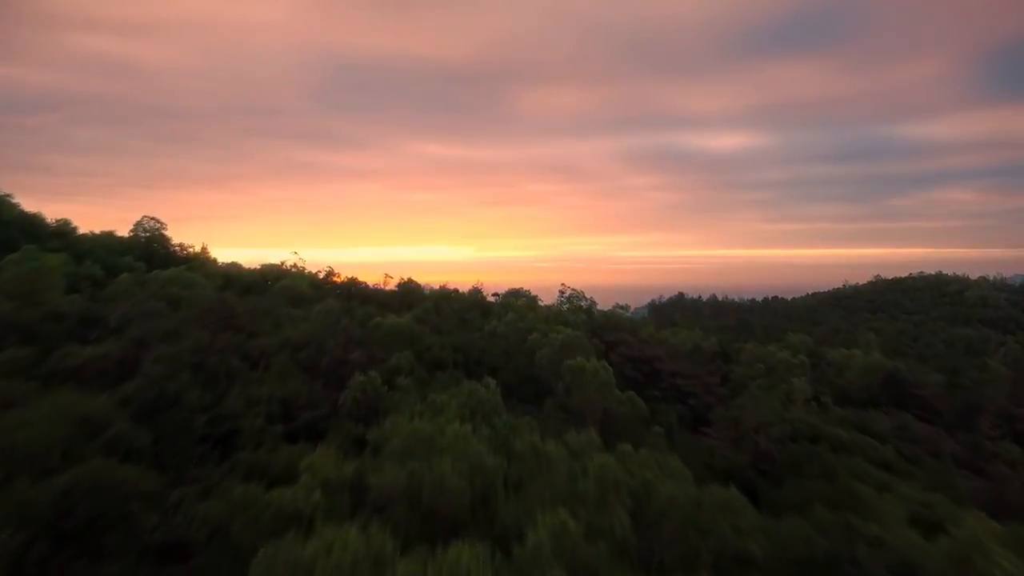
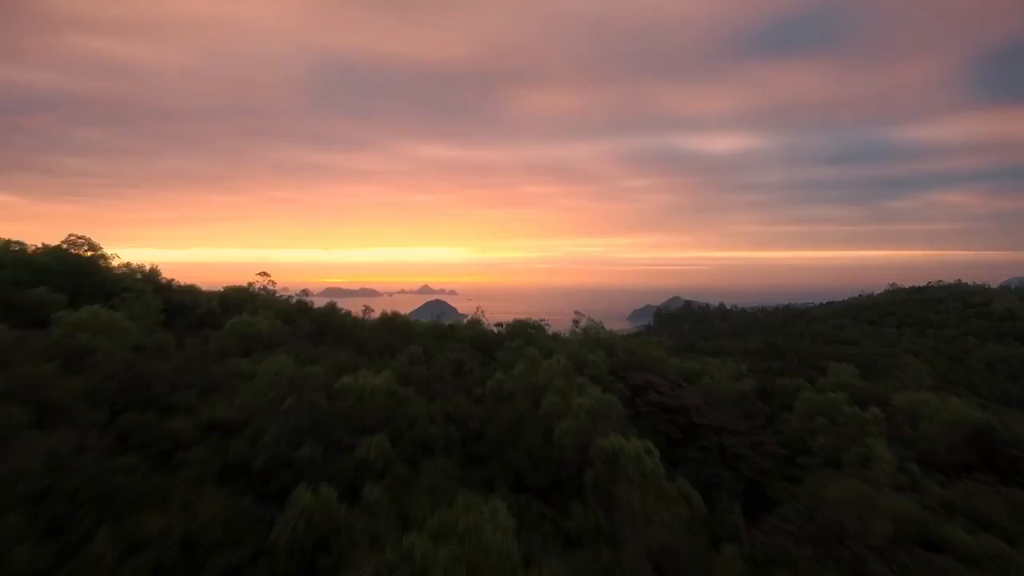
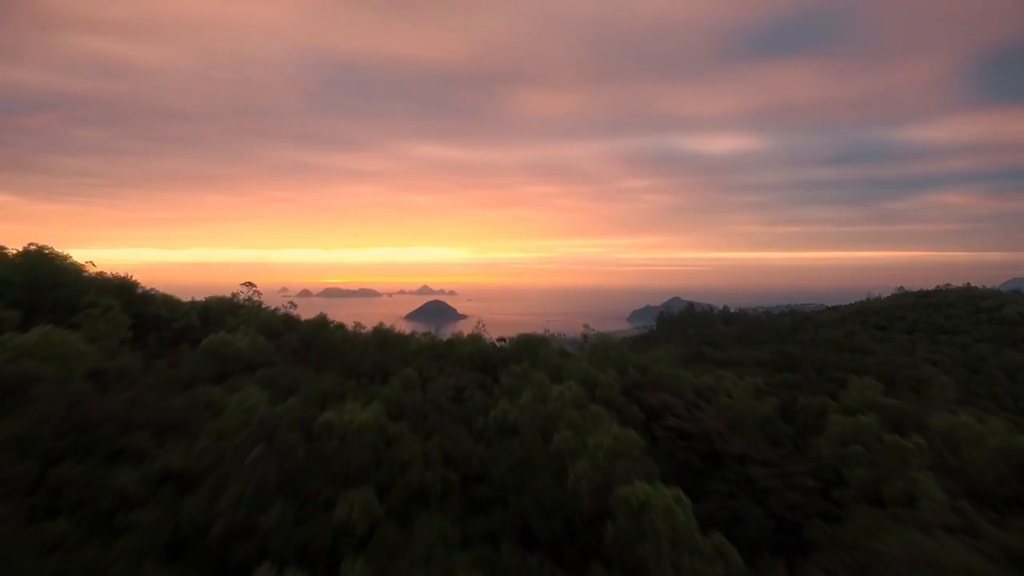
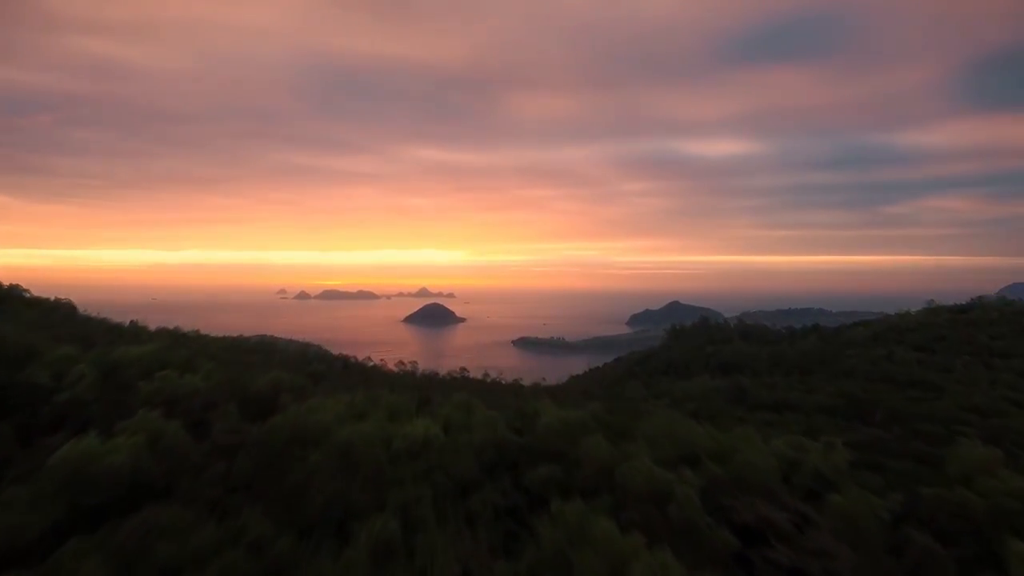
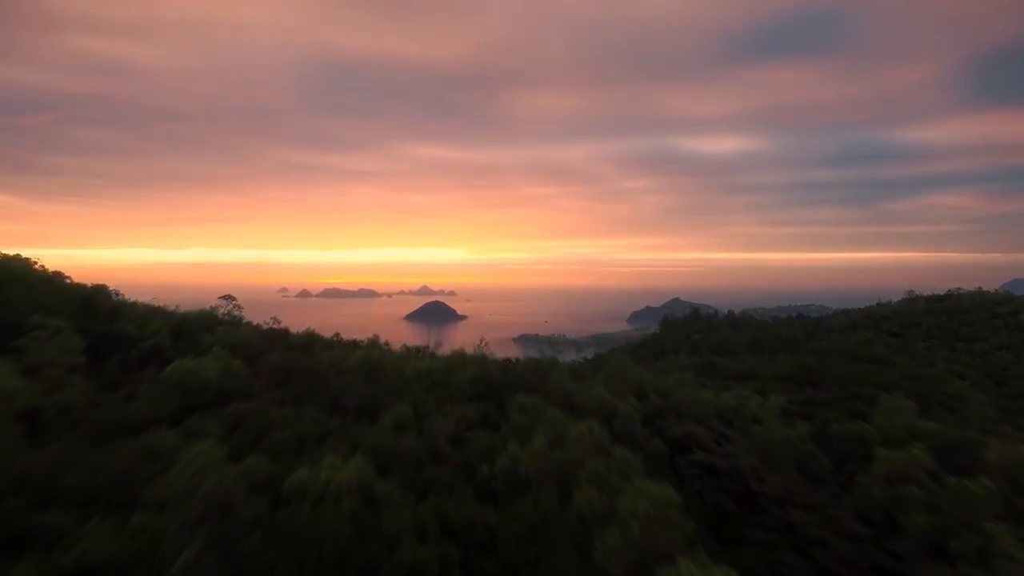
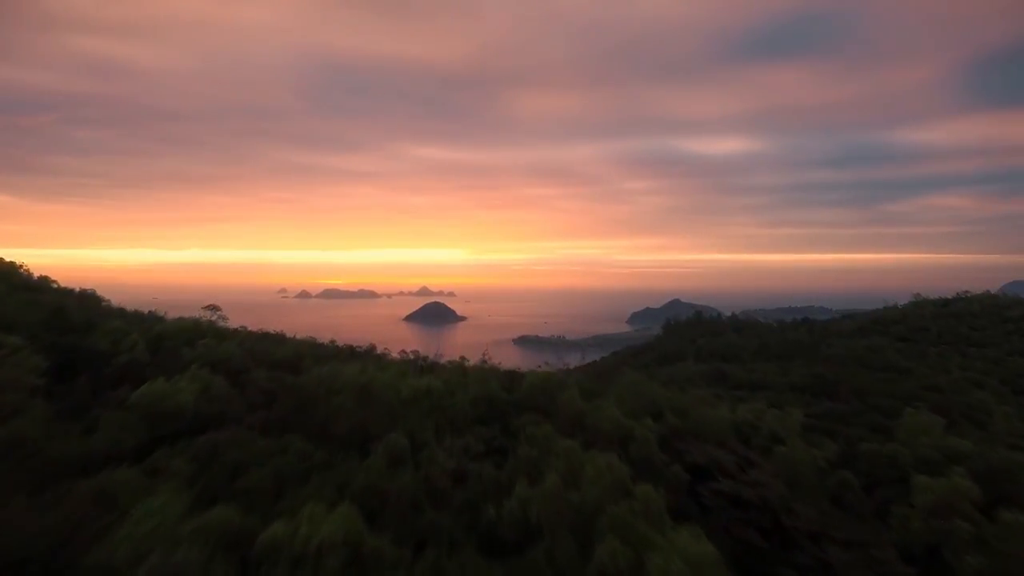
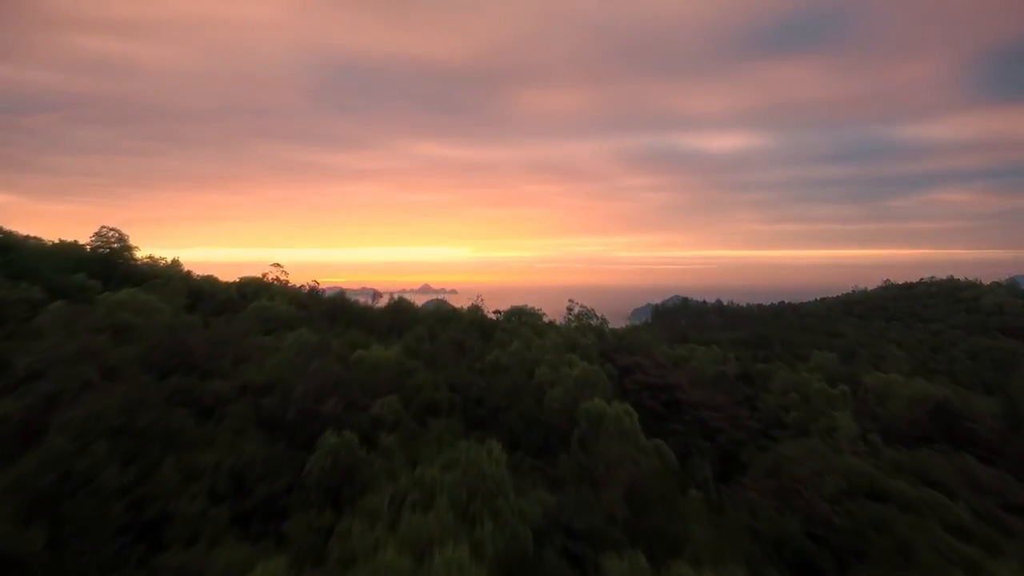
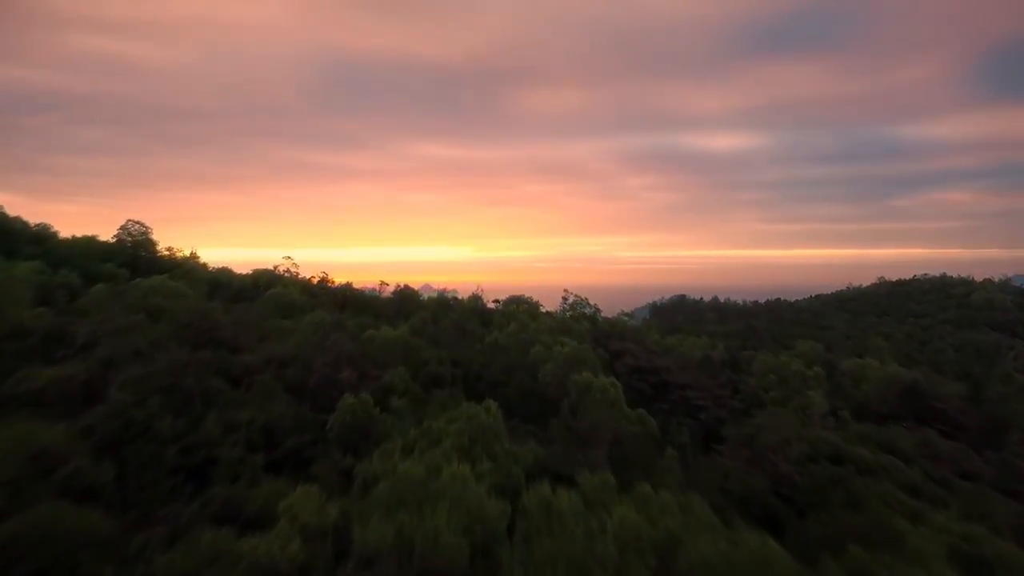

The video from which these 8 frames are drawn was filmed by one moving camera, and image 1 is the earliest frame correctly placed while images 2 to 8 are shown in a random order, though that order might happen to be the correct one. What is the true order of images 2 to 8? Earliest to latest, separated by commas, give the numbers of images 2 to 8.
8, 7, 2, 3, 5, 6, 4
